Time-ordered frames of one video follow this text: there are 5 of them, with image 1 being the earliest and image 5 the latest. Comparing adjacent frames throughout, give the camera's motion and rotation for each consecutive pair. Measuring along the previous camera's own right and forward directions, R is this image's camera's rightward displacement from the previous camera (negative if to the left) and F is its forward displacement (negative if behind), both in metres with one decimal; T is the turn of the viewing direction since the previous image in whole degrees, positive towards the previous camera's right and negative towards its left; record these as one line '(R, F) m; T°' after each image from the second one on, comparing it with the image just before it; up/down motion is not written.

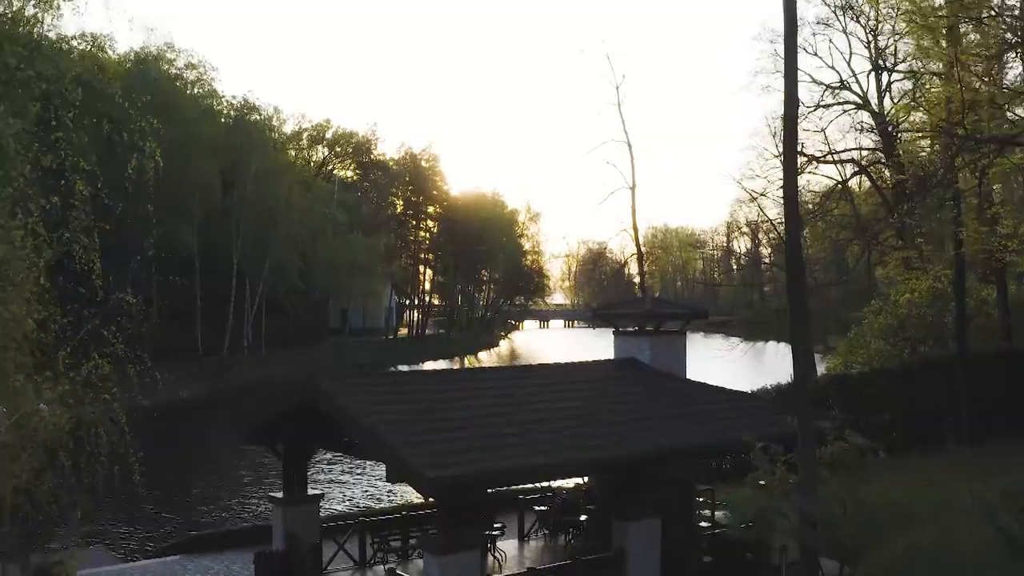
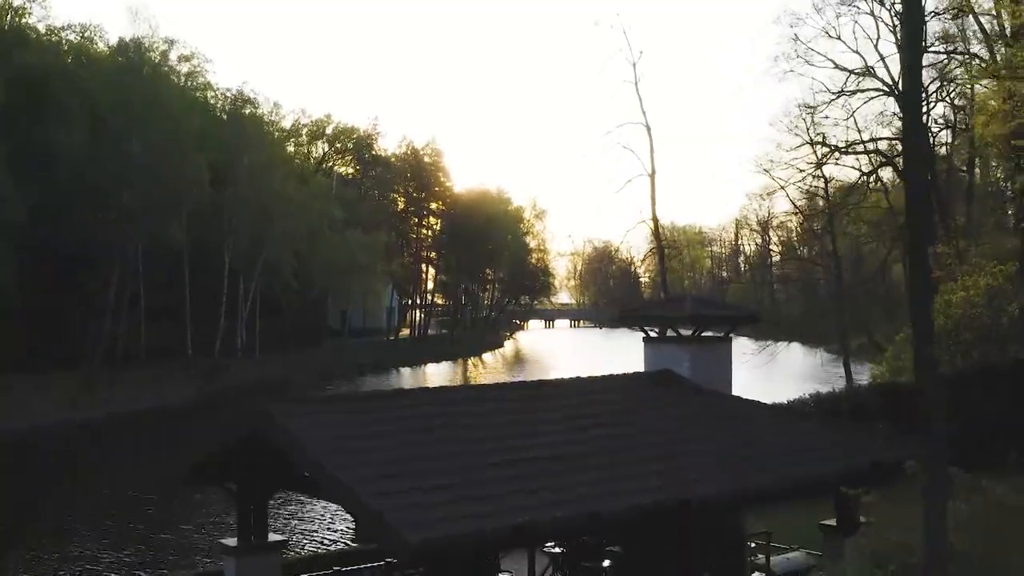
(0.0, +1.2) m; 0°
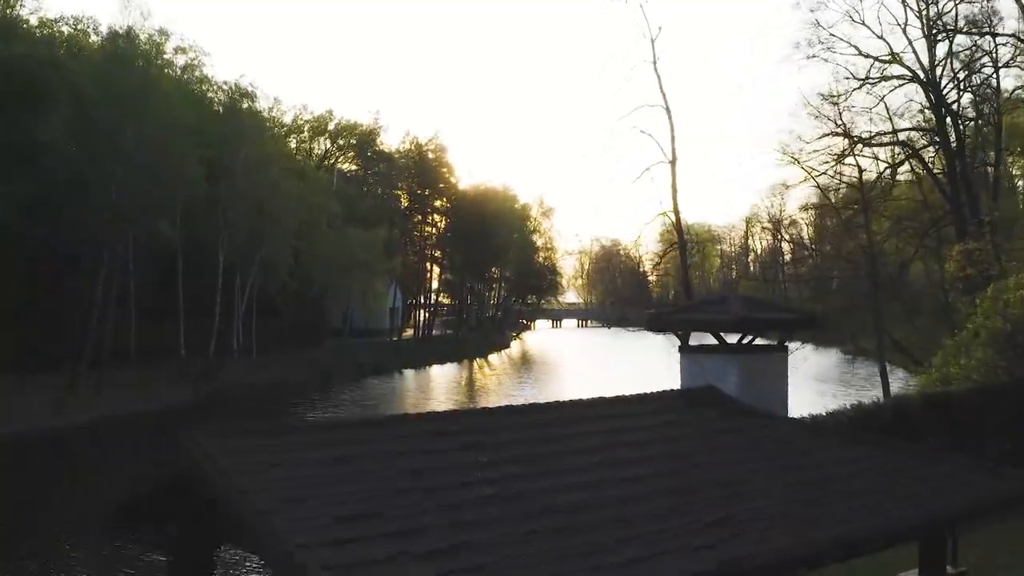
(0.0, +1.0) m; 0°
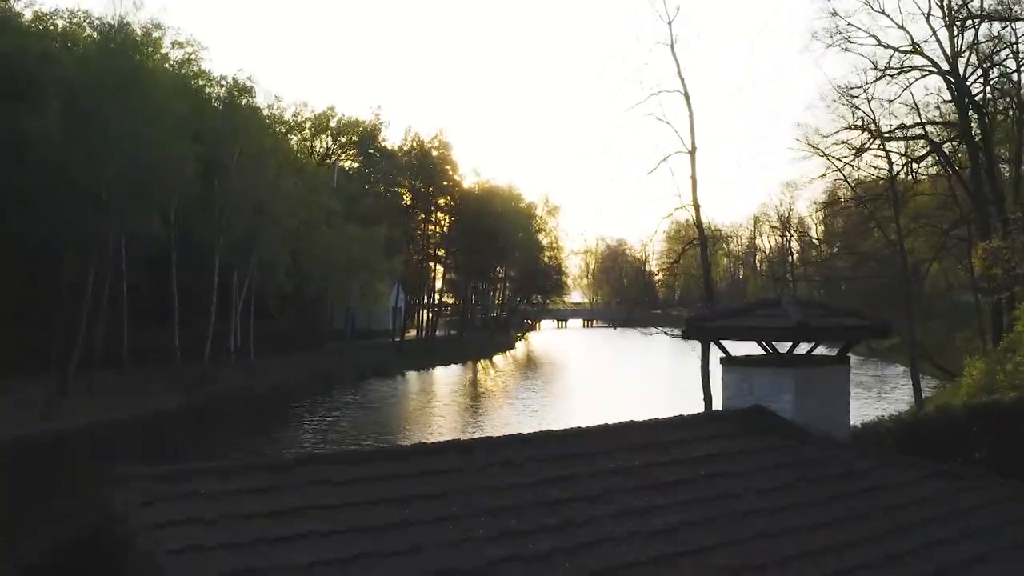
(0.0, +0.8) m; 0°
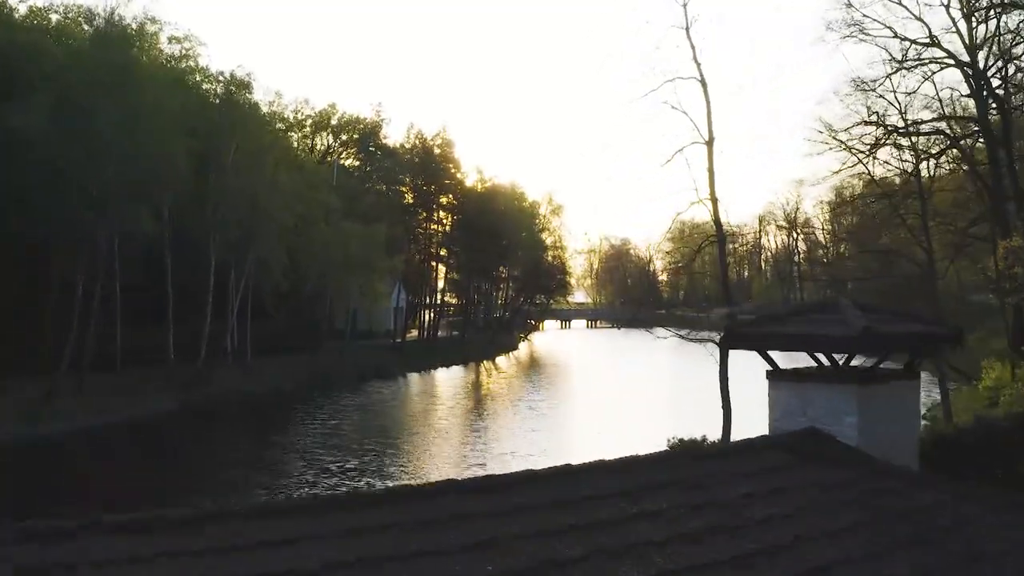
(0.0, +0.6) m; 0°
